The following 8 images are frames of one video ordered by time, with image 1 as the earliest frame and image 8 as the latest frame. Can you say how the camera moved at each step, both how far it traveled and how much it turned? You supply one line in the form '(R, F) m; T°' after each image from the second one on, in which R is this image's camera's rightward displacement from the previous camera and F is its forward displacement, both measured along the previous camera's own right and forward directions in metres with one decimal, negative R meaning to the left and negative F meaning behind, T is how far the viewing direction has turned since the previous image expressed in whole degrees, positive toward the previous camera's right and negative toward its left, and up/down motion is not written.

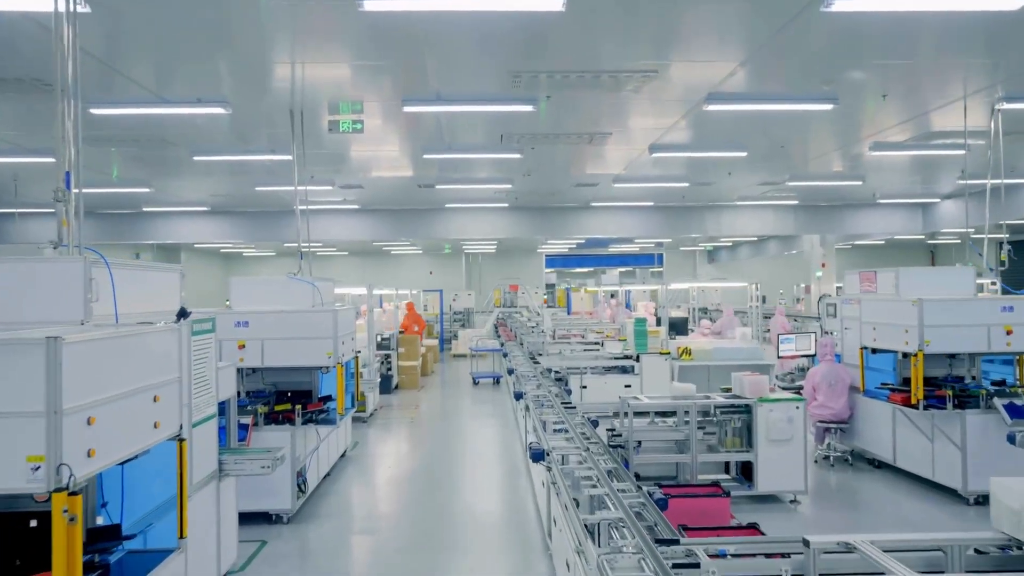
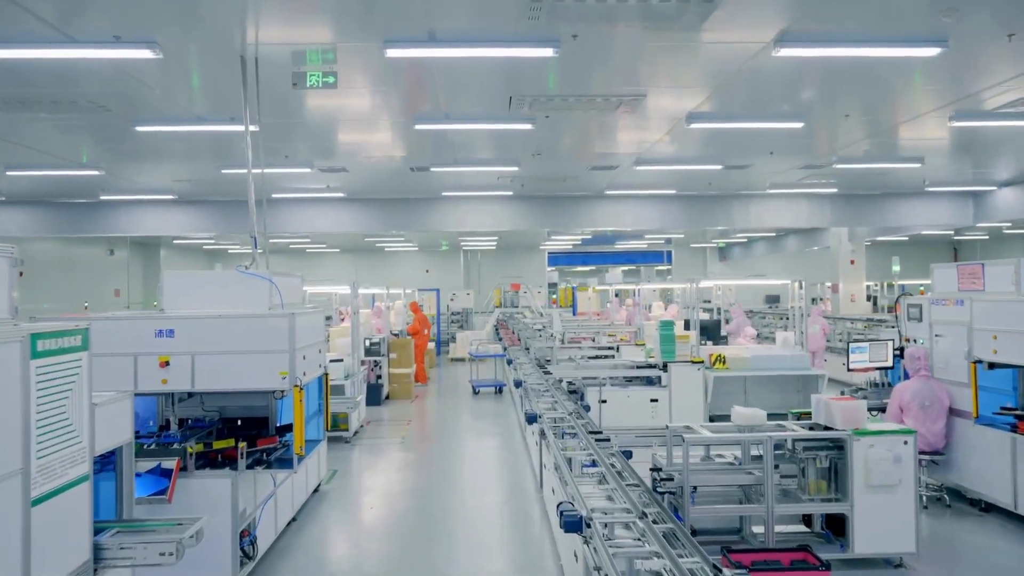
(-0.1, +1.1) m; 0°
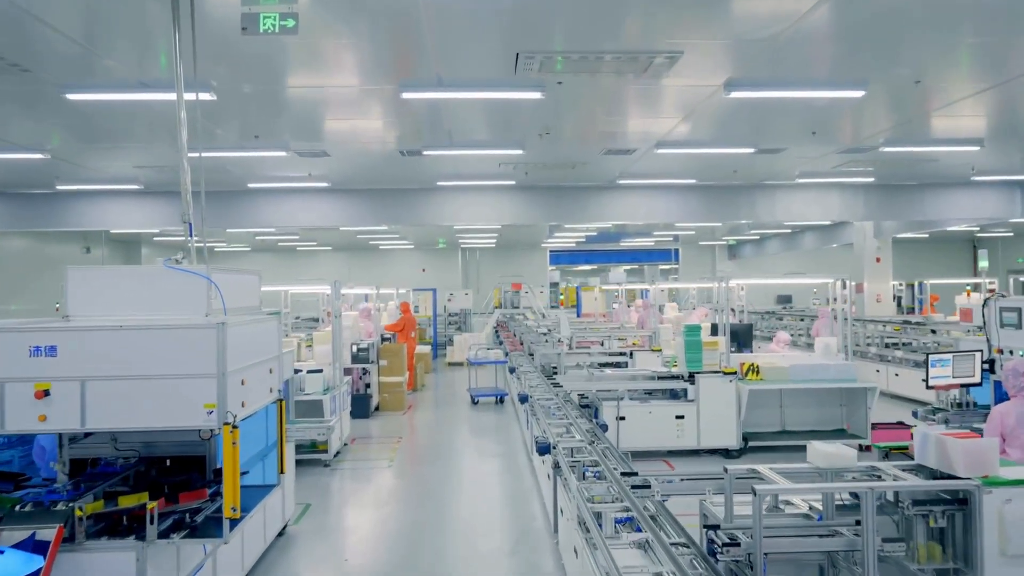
(0.0, +0.9) m; 0°
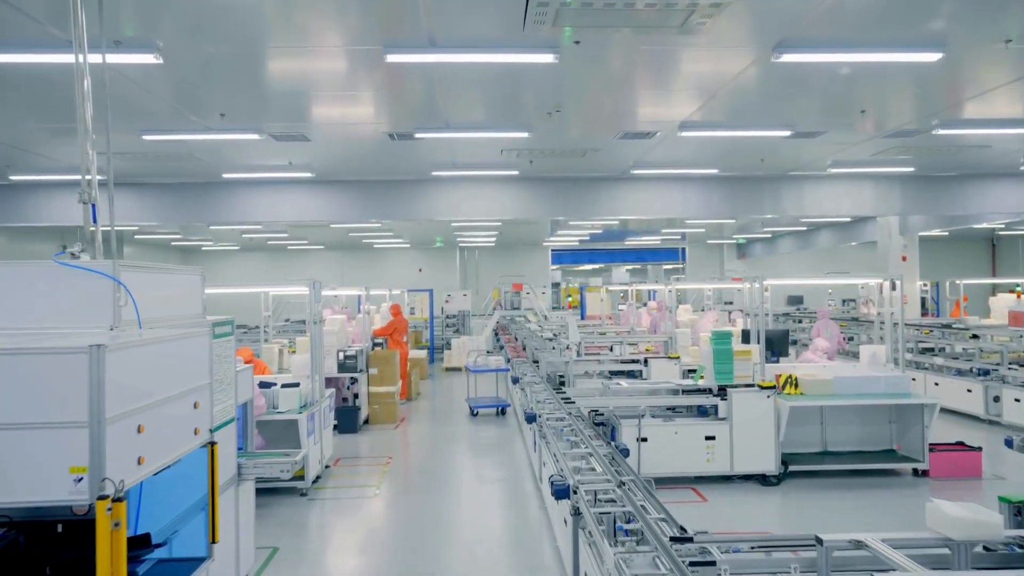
(0.0, +0.8) m; 0°
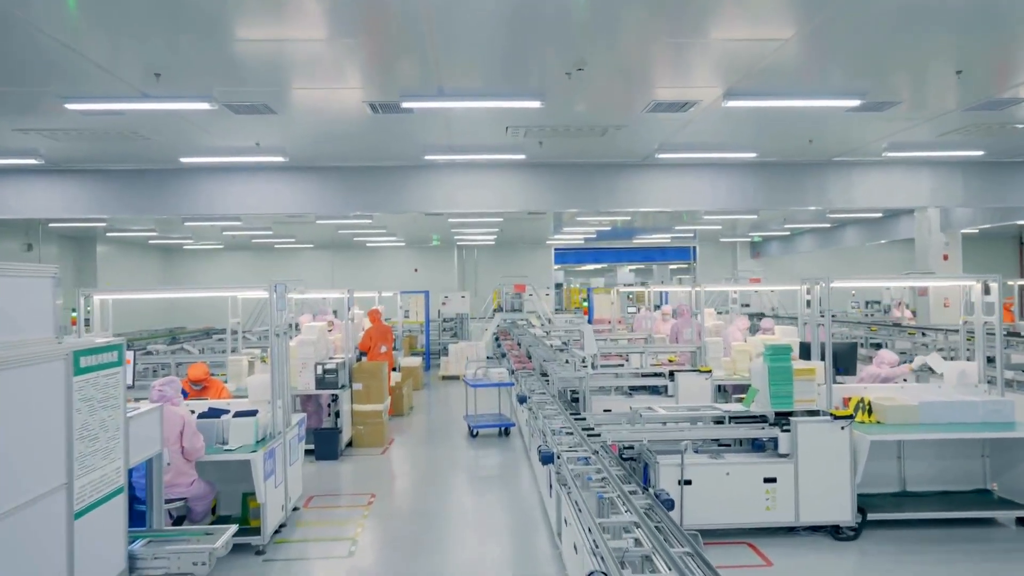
(-0.1, +1.1) m; 0°
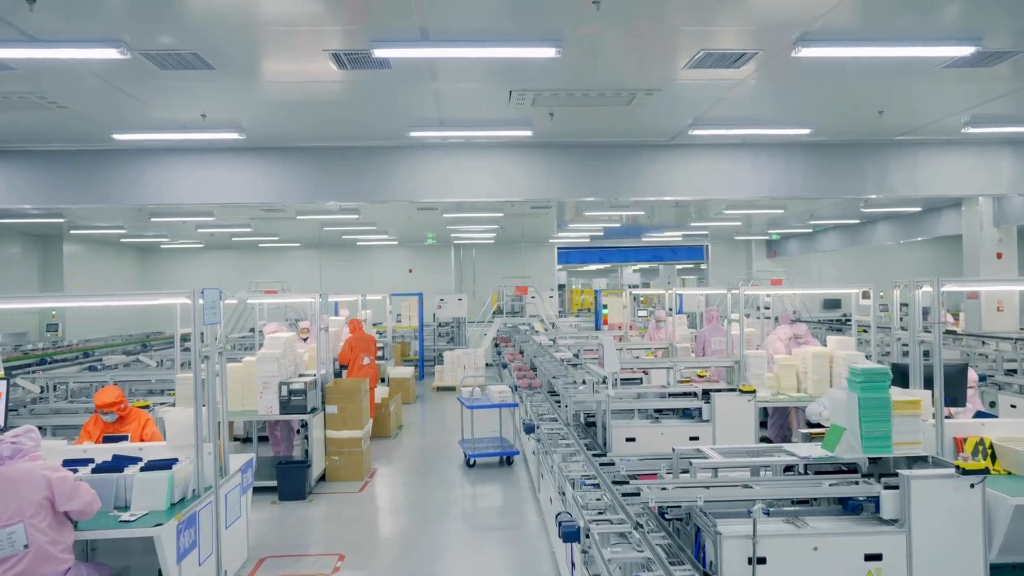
(0.0, +1.1) m; 0°
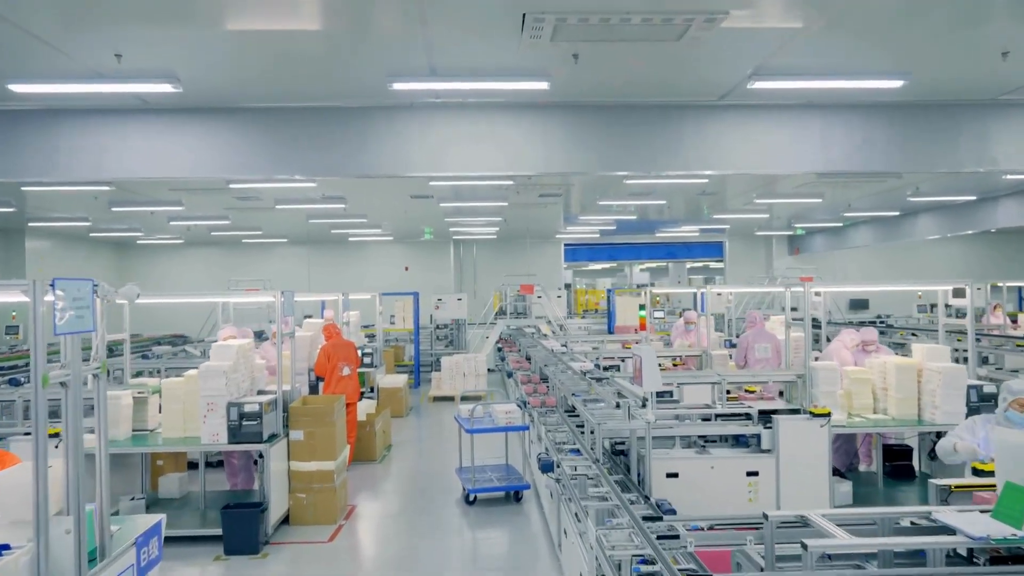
(-0.1, +1.2) m; 0°
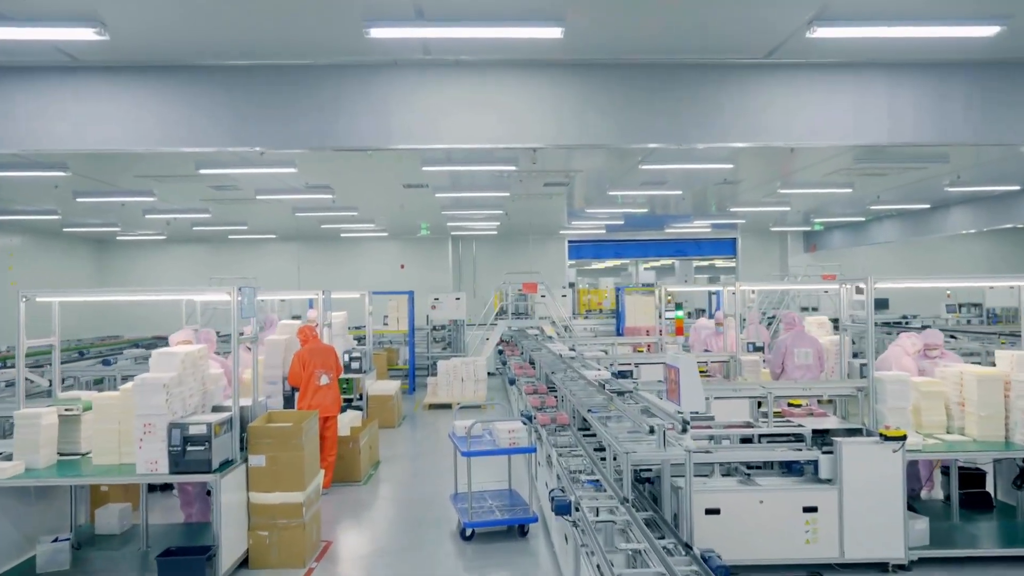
(0.0, +0.8) m; 0°
